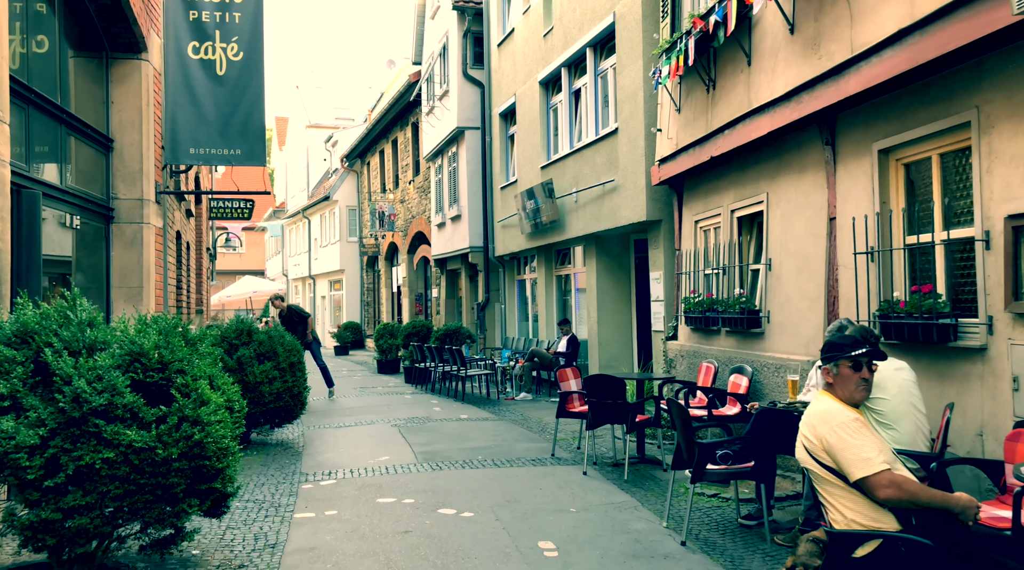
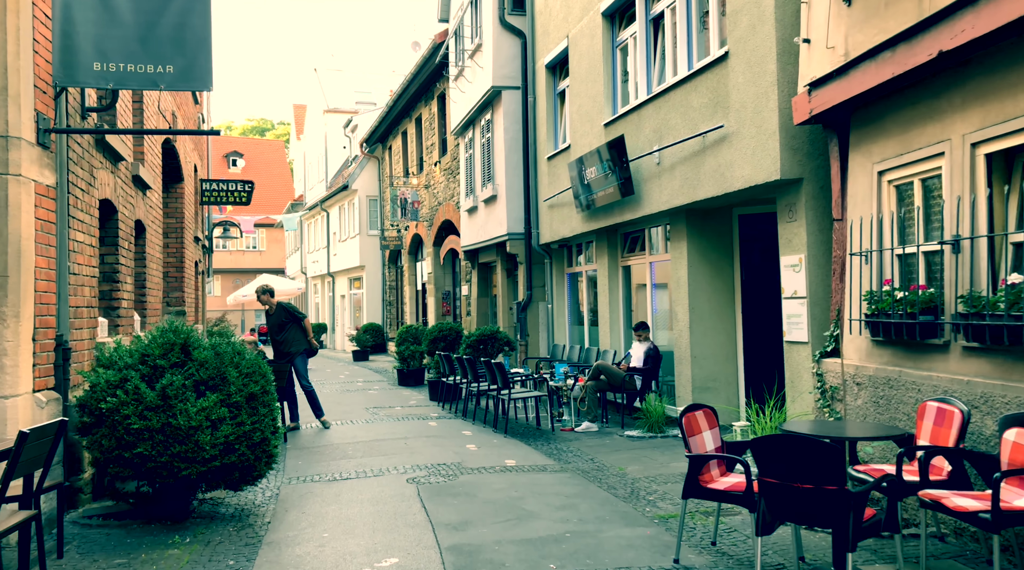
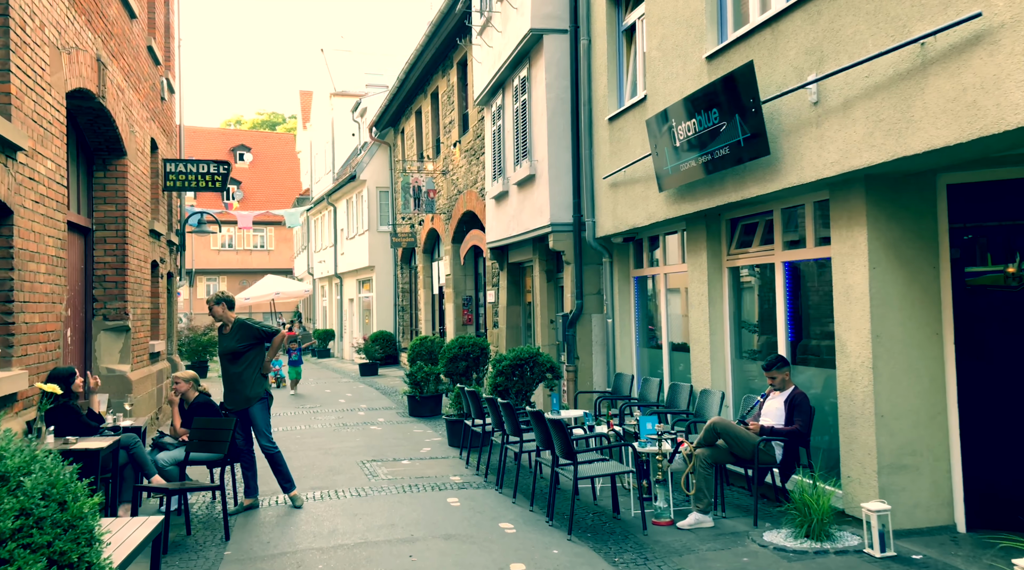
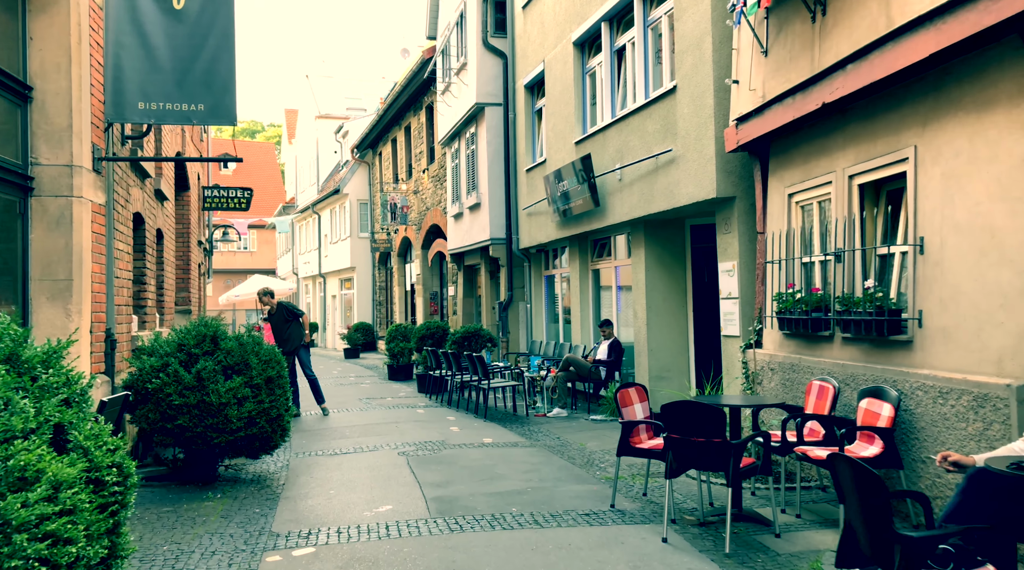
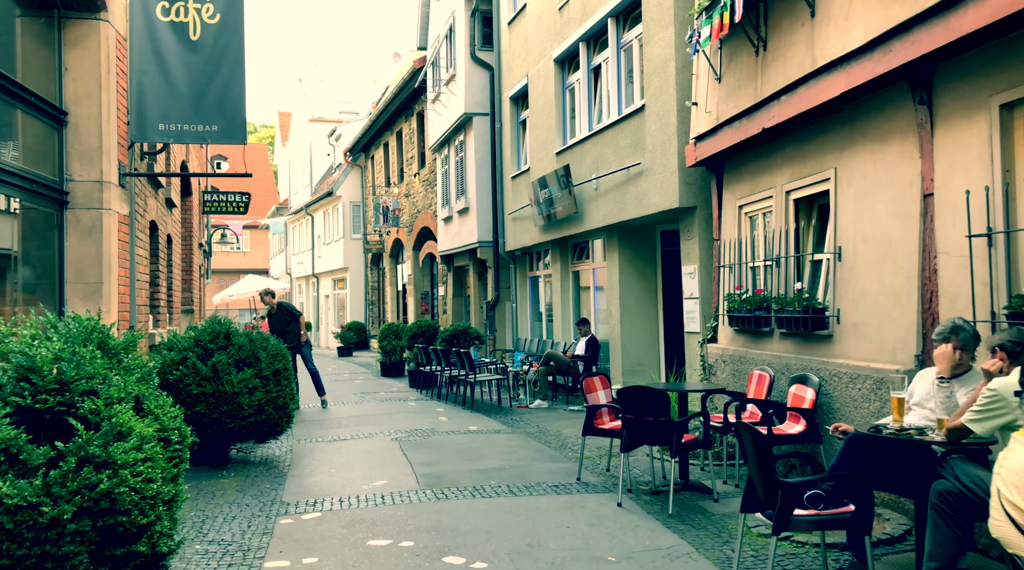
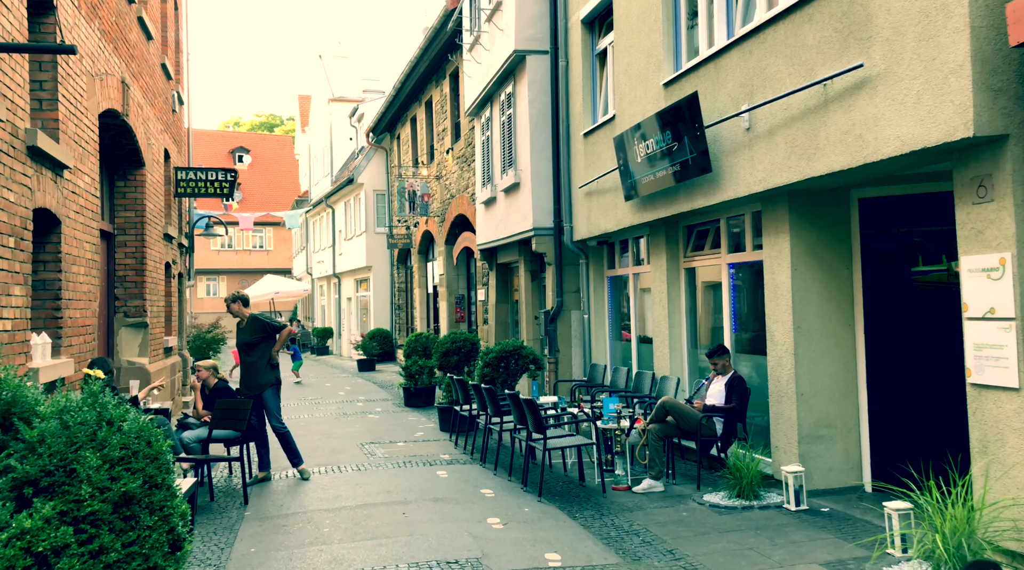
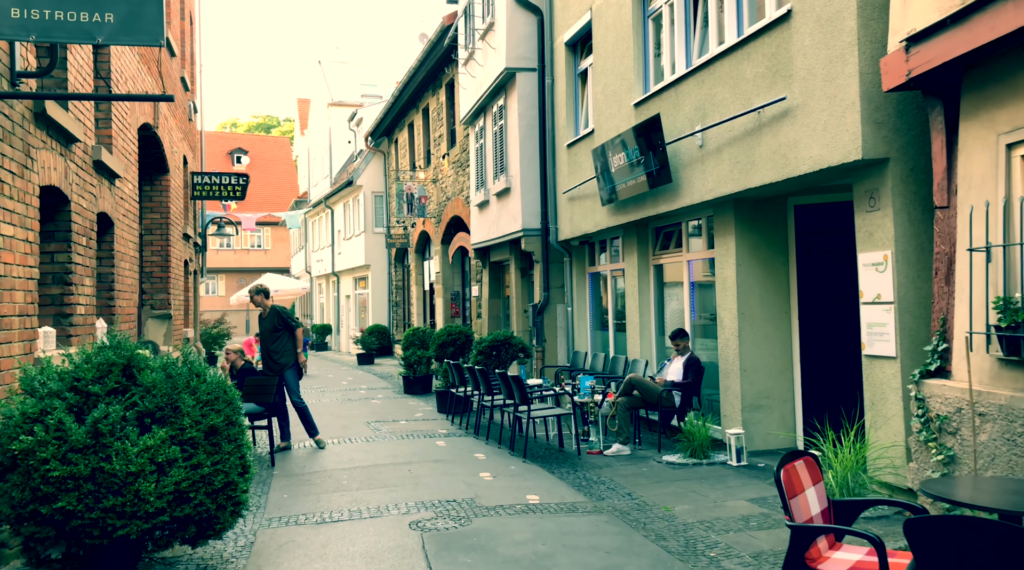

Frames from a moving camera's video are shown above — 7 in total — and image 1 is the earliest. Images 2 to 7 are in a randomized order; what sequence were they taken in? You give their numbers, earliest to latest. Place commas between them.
5, 4, 2, 7, 6, 3
